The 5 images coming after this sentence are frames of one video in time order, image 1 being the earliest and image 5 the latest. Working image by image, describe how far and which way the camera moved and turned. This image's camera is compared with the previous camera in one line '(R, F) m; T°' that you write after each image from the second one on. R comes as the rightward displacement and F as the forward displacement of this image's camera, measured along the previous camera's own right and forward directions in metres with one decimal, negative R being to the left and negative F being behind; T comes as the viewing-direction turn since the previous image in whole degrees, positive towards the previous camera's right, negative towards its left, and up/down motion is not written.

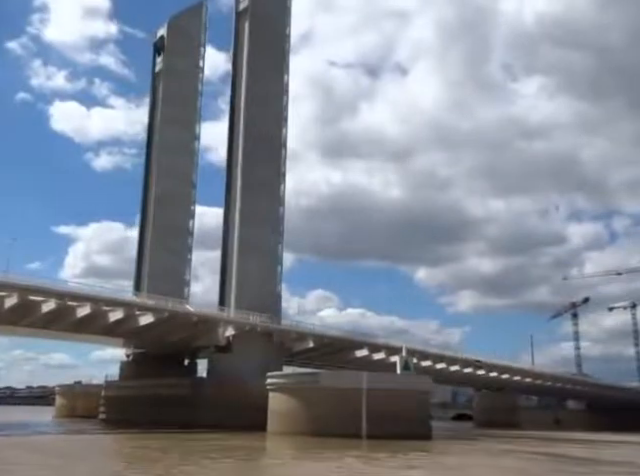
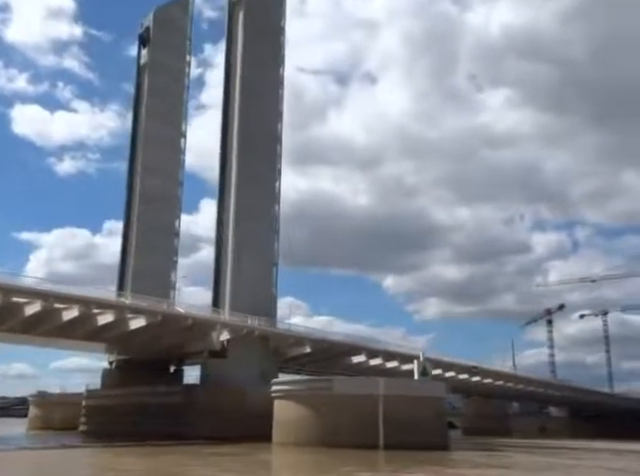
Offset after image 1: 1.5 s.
(-2.0, +2.1) m; +3°
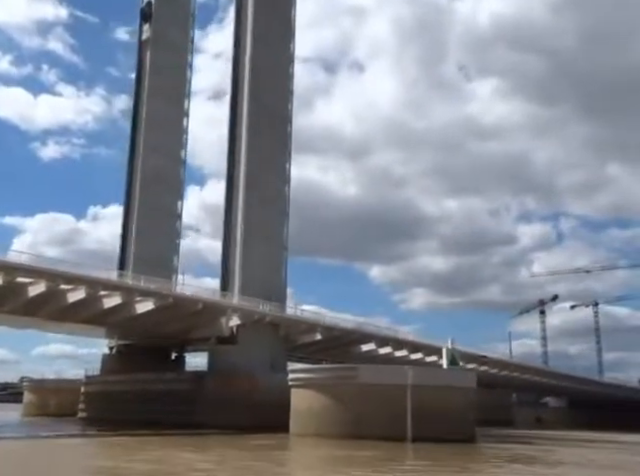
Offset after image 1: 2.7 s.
(-1.6, +1.6) m; +1°
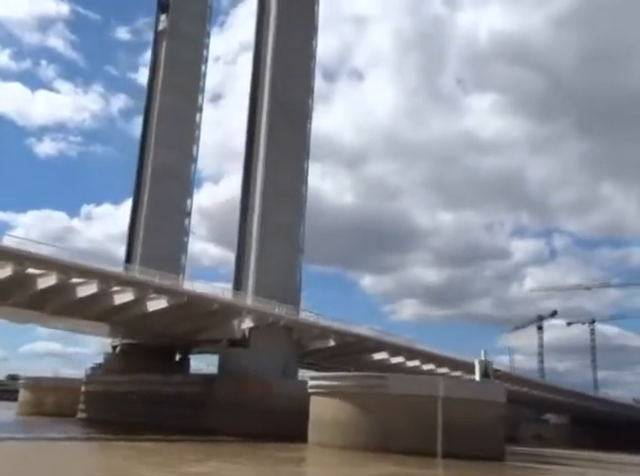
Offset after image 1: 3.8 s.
(-1.4, +1.4) m; +1°
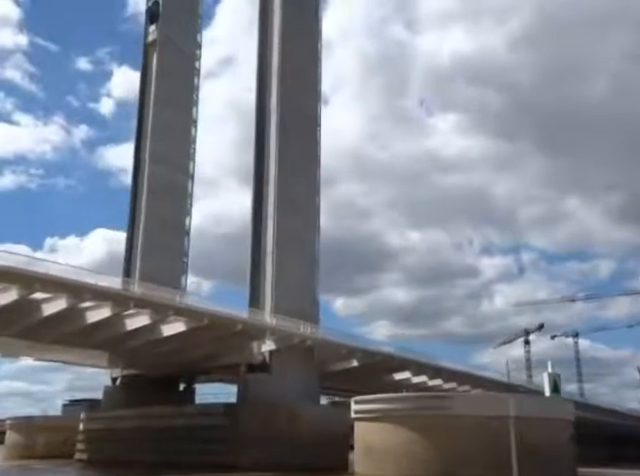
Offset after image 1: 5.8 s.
(-2.7, +2.8) m; +3°
